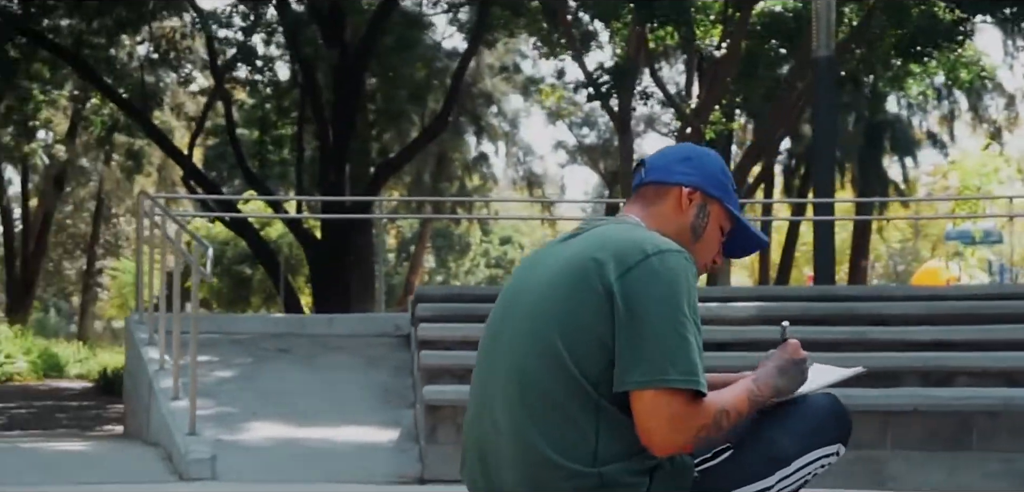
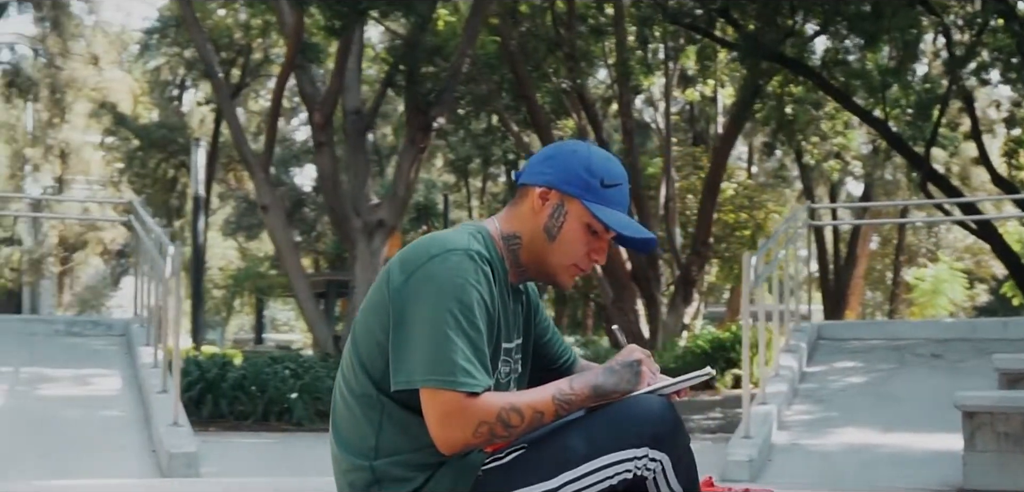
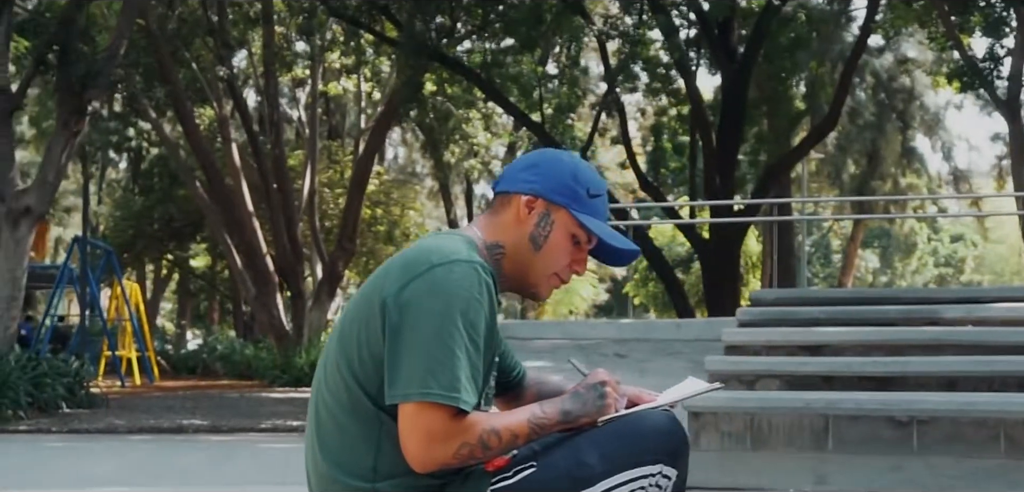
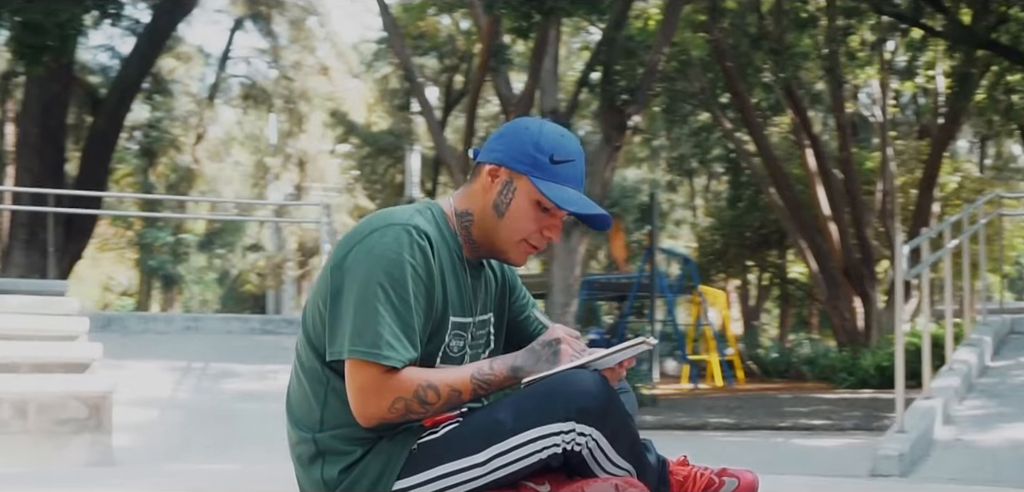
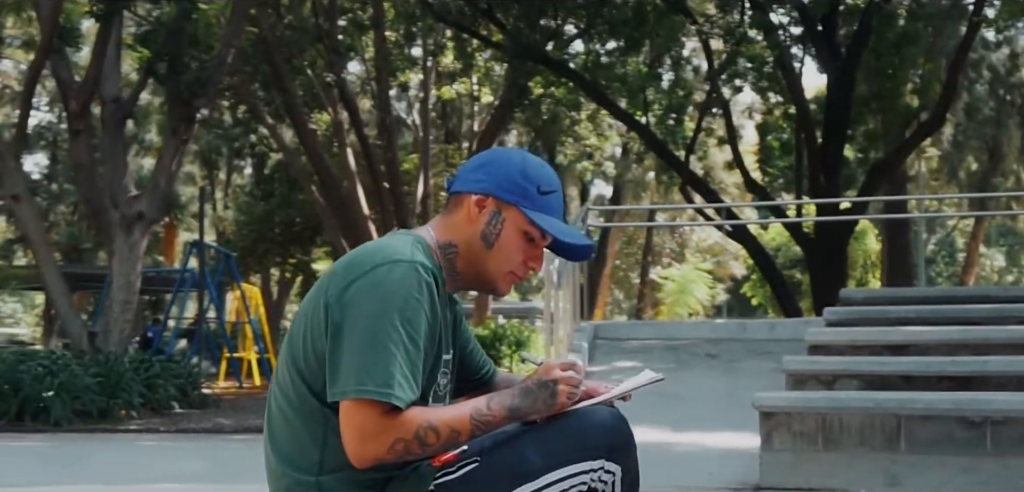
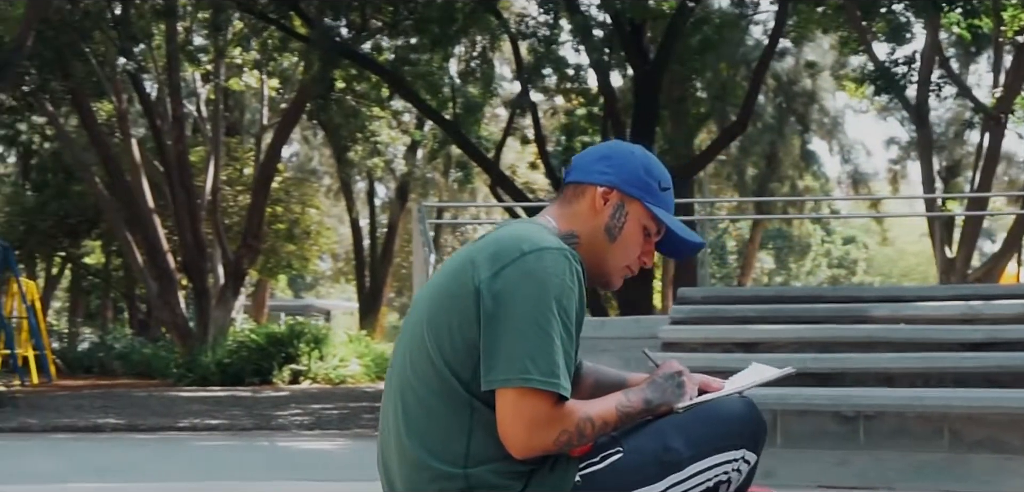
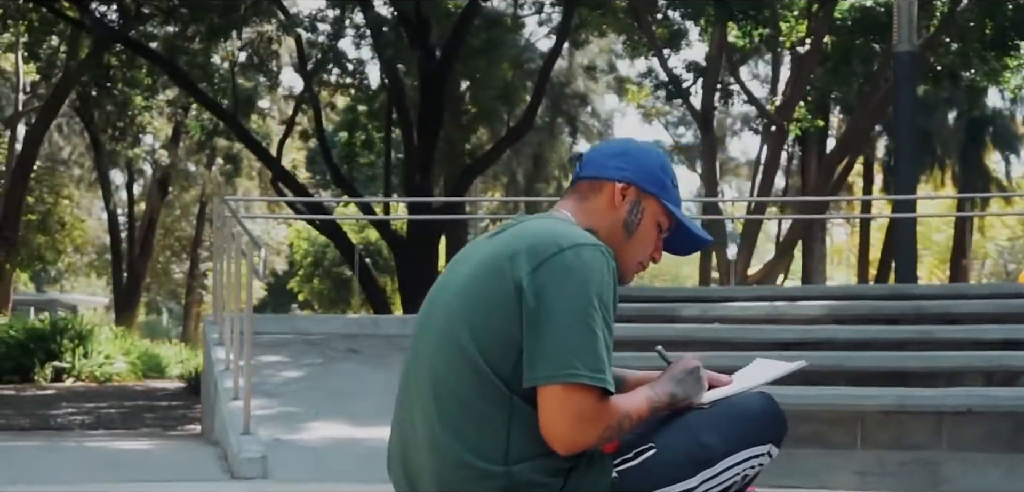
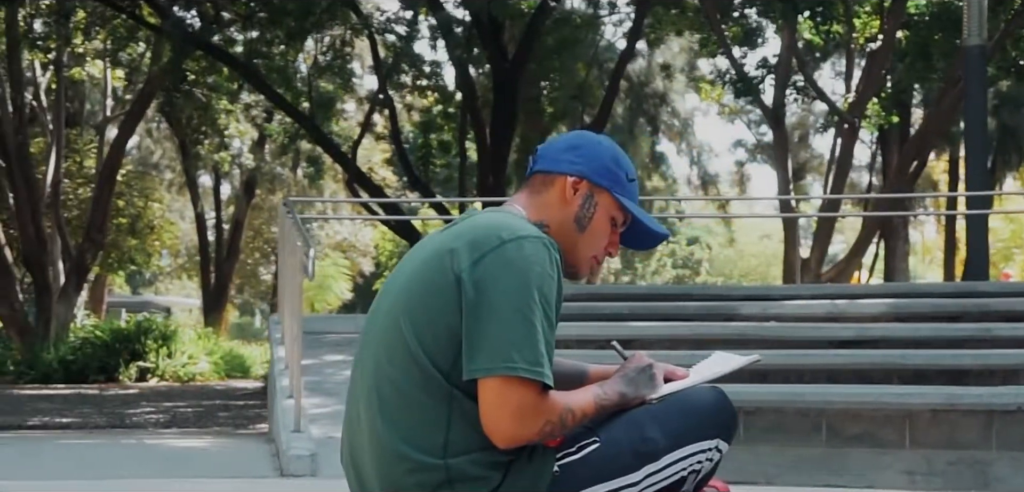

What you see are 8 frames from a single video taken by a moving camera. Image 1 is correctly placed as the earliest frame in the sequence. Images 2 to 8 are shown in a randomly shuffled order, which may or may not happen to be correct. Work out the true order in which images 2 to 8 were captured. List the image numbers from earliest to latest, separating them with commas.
7, 8, 6, 3, 5, 2, 4
